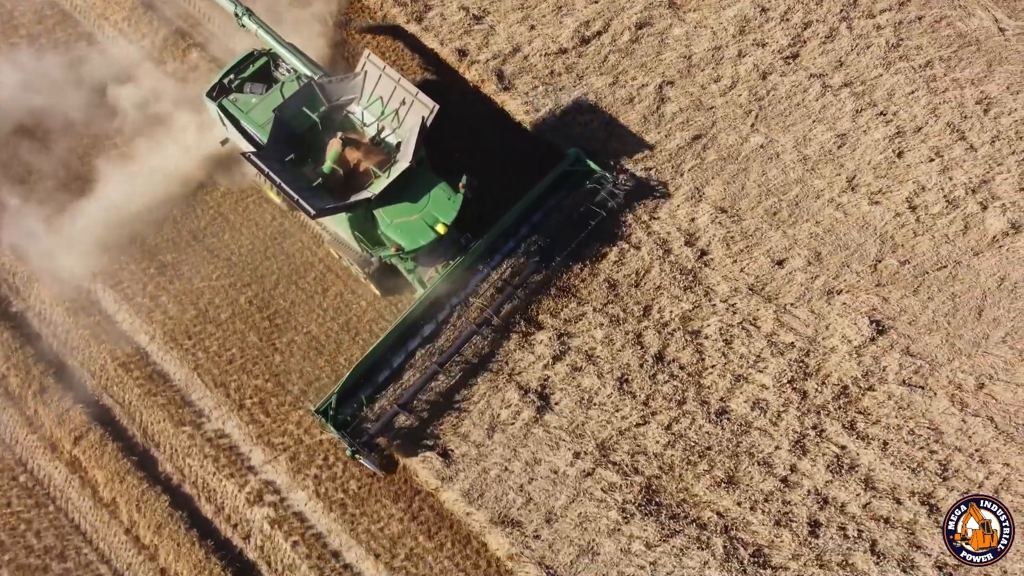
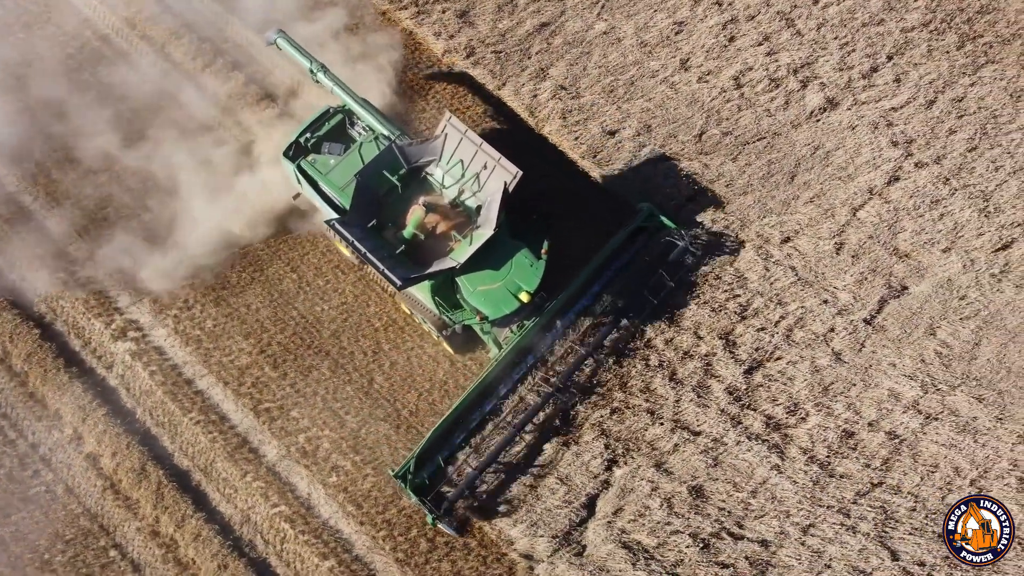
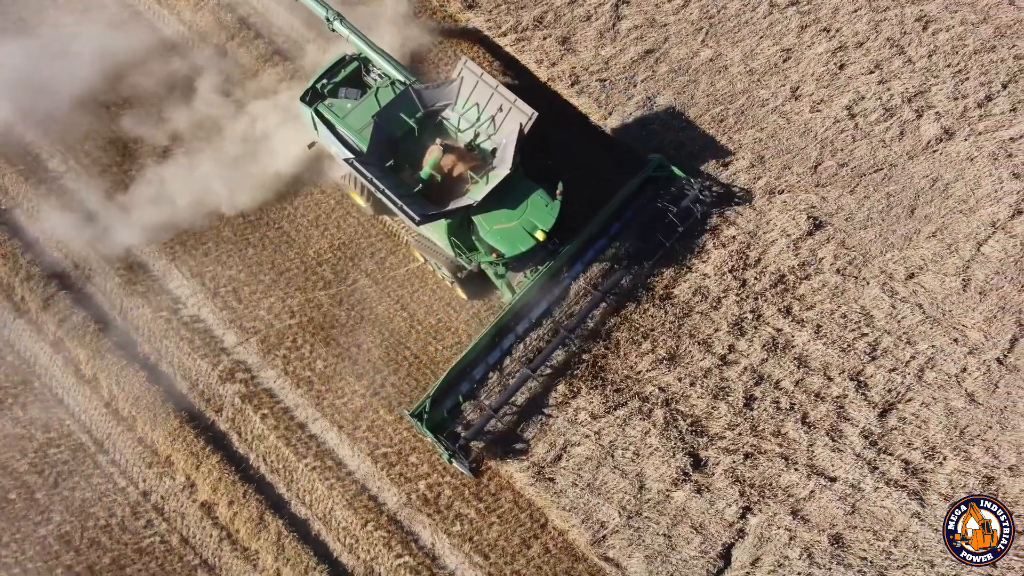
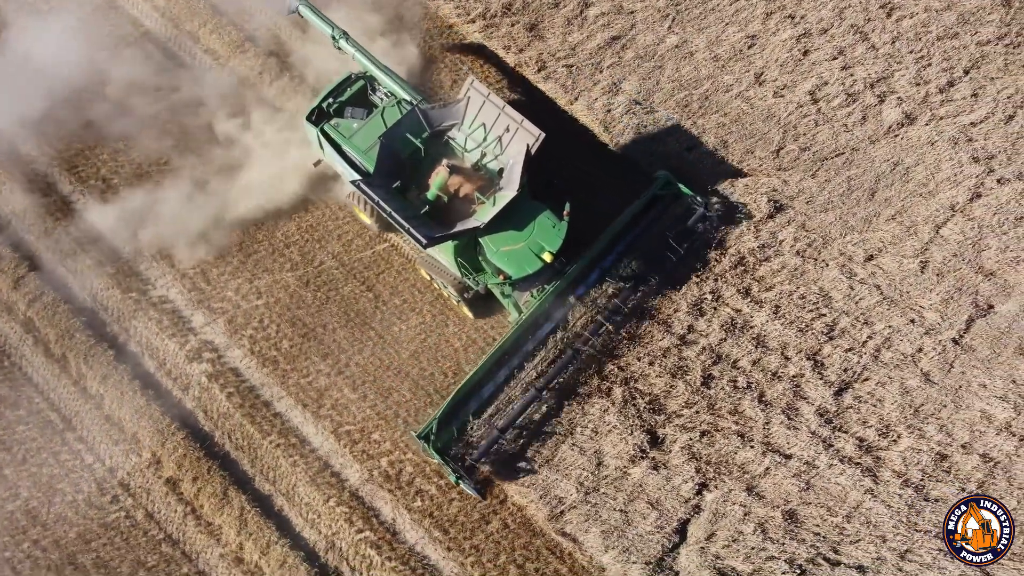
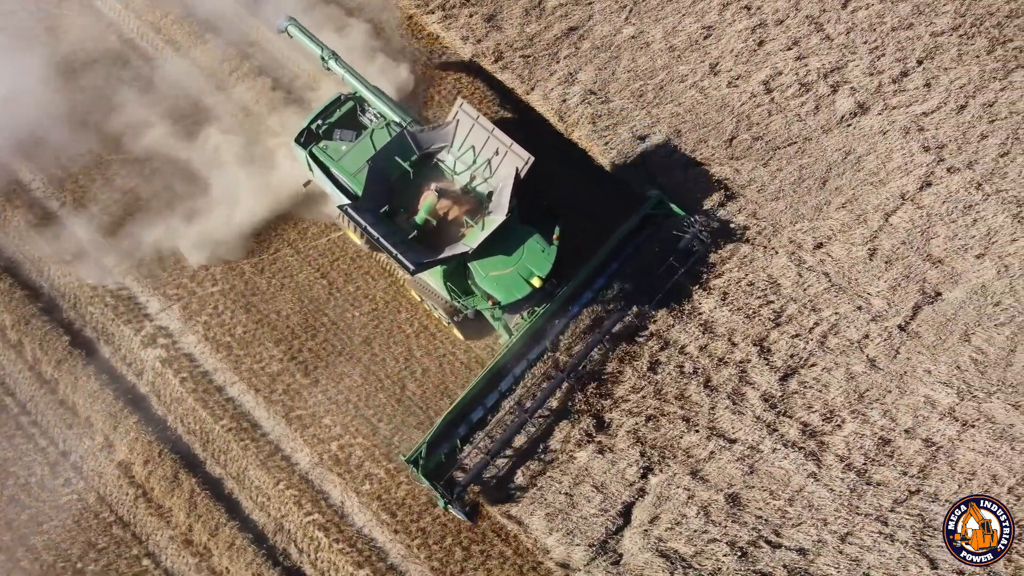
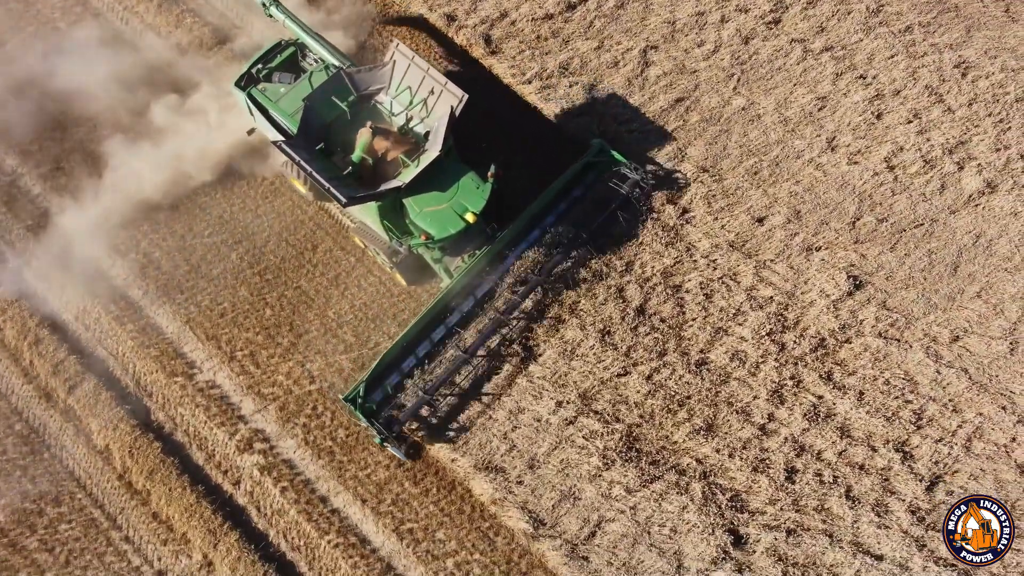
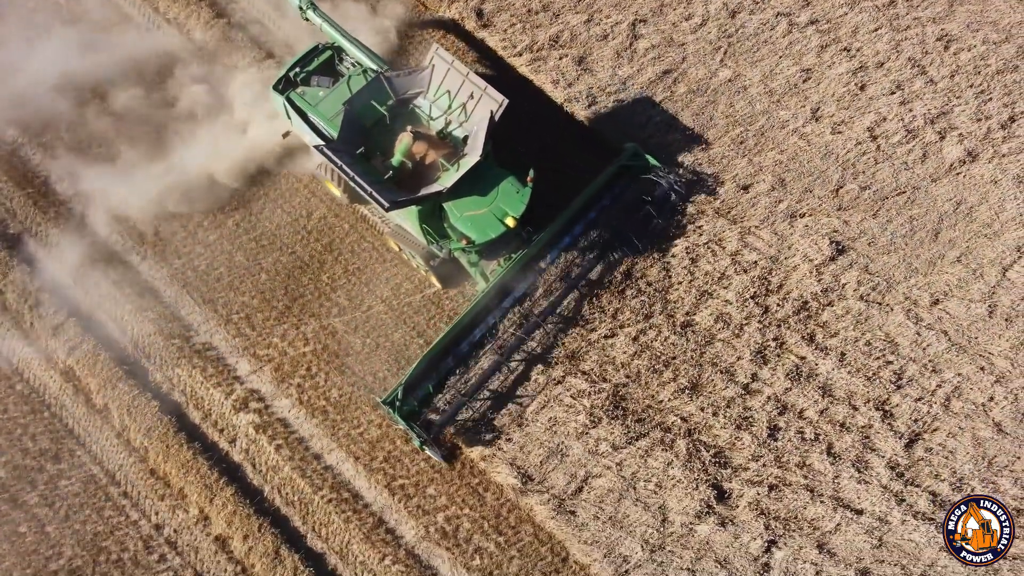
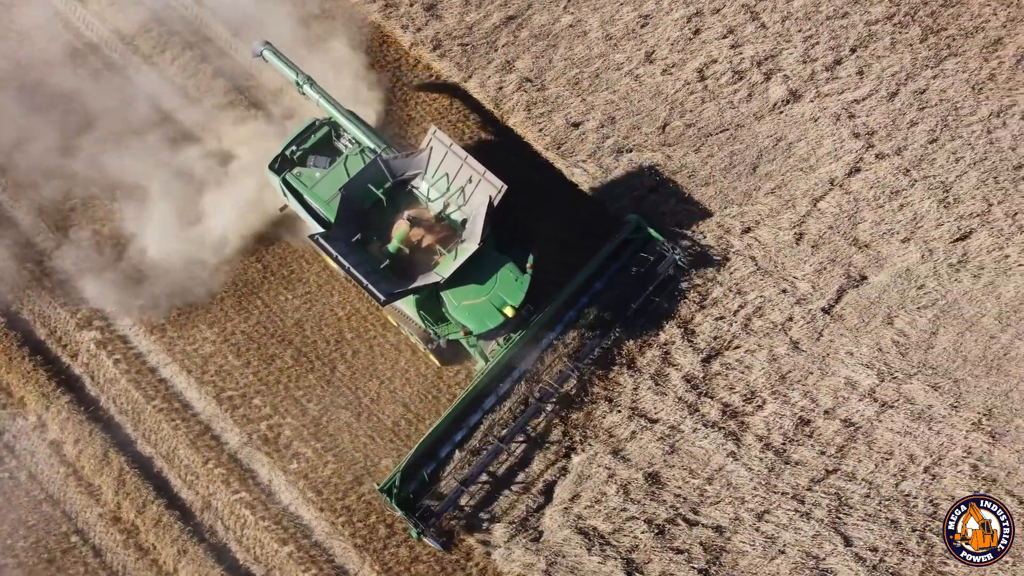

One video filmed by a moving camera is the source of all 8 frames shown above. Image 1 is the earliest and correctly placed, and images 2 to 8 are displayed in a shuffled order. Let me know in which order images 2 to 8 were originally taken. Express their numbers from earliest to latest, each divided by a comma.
6, 7, 3, 4, 5, 2, 8
